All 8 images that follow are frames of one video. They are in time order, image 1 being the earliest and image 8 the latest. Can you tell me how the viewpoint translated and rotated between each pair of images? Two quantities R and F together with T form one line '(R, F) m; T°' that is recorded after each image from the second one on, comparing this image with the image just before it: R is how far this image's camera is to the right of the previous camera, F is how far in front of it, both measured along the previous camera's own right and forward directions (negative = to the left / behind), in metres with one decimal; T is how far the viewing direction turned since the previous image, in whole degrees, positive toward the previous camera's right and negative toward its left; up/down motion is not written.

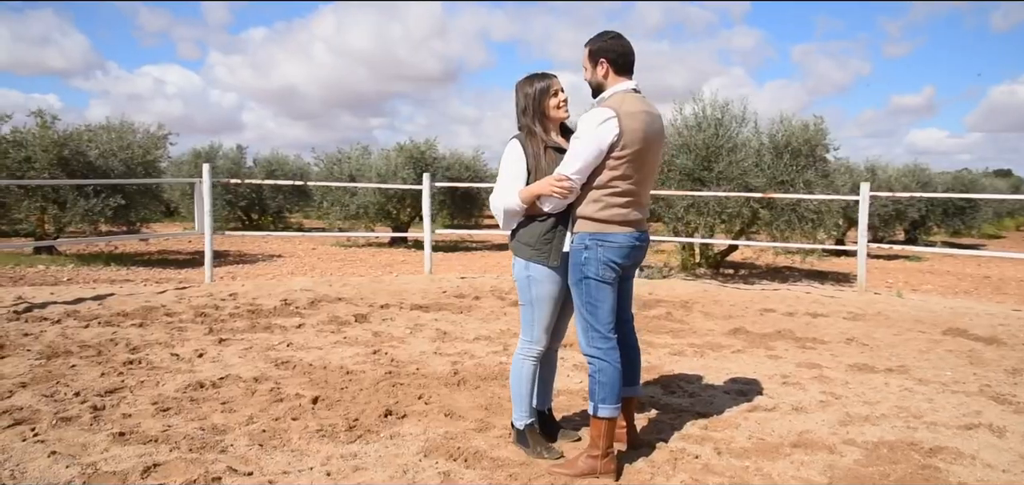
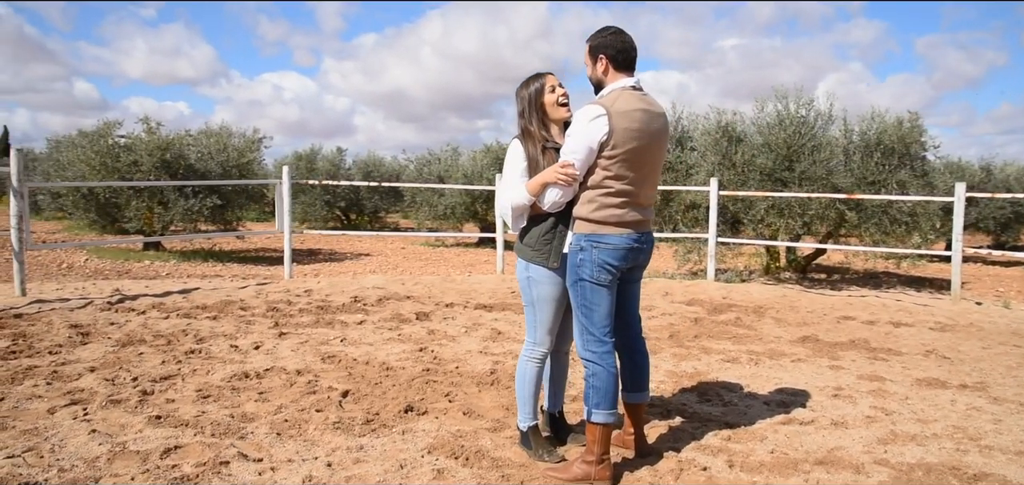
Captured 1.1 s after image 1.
(+0.4, 0.0) m; -9°
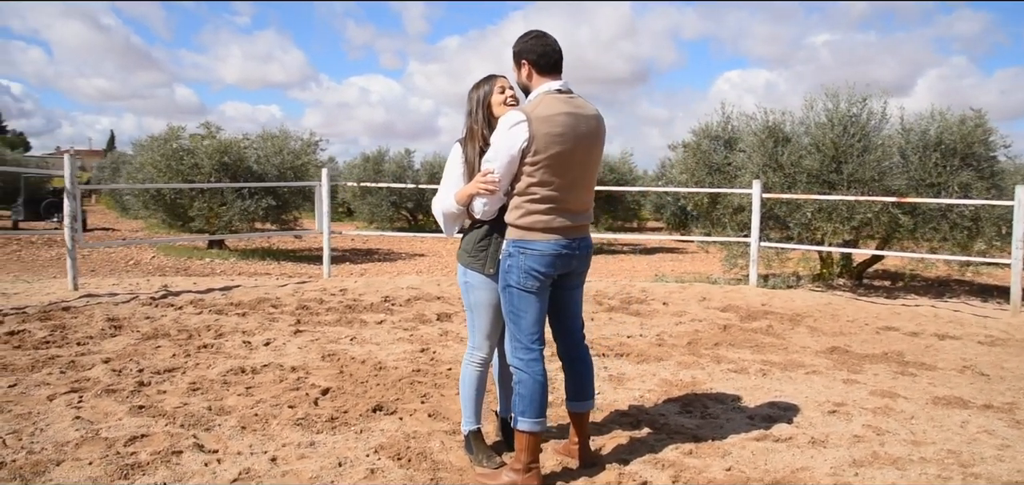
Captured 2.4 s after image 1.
(+0.6, 0.0) m; -7°
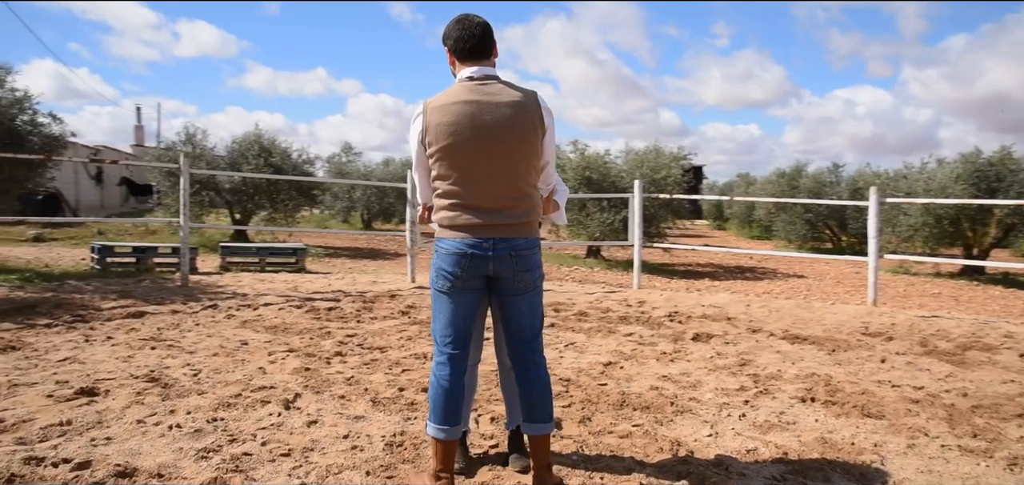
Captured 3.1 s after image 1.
(+0.5, +0.1) m; -4°
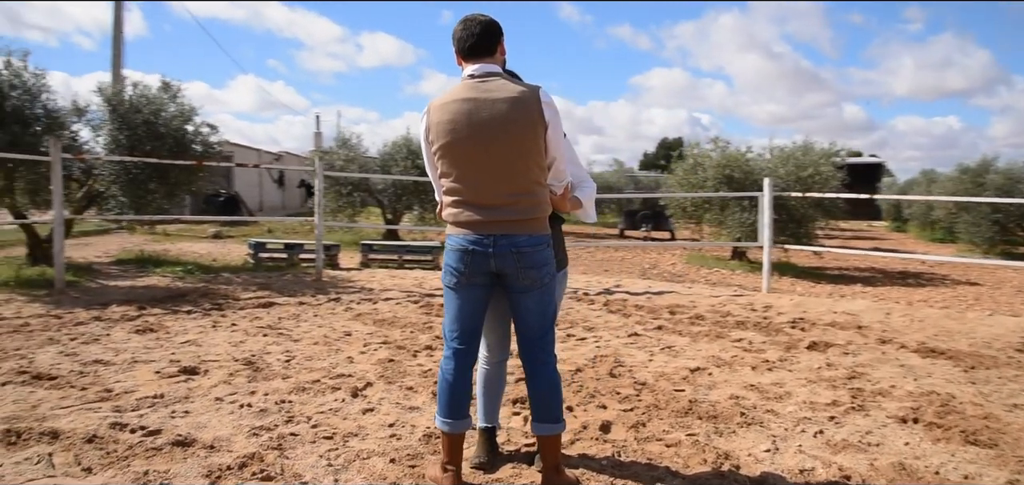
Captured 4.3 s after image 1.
(+0.6, +0.1) m; -14°
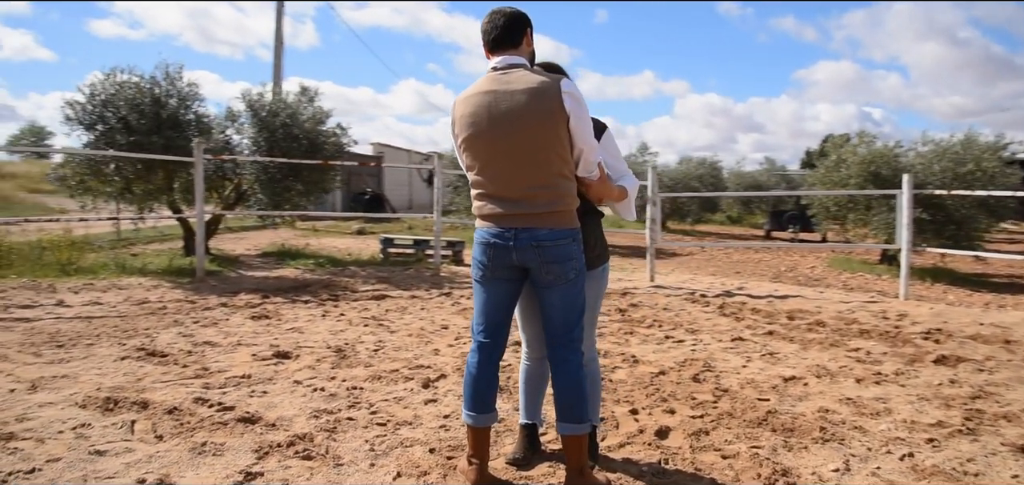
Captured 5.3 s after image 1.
(+0.5, +0.1) m; -12°
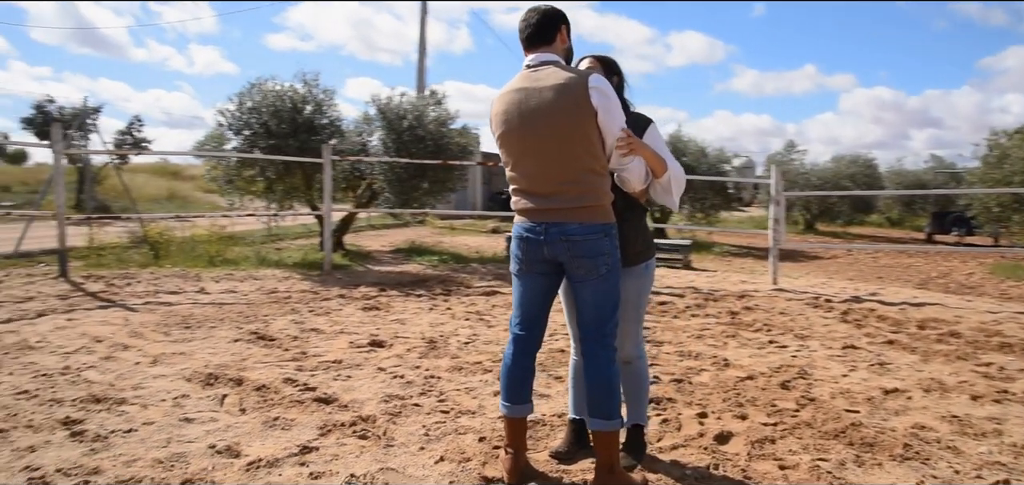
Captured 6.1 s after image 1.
(+0.4, 0.0) m; -12°
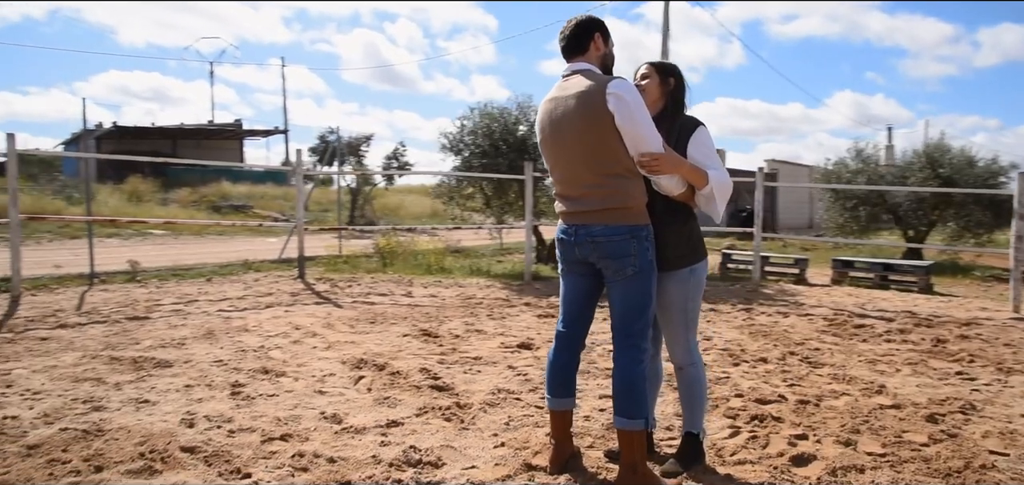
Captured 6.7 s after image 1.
(+0.9, 0.0) m; -22°
